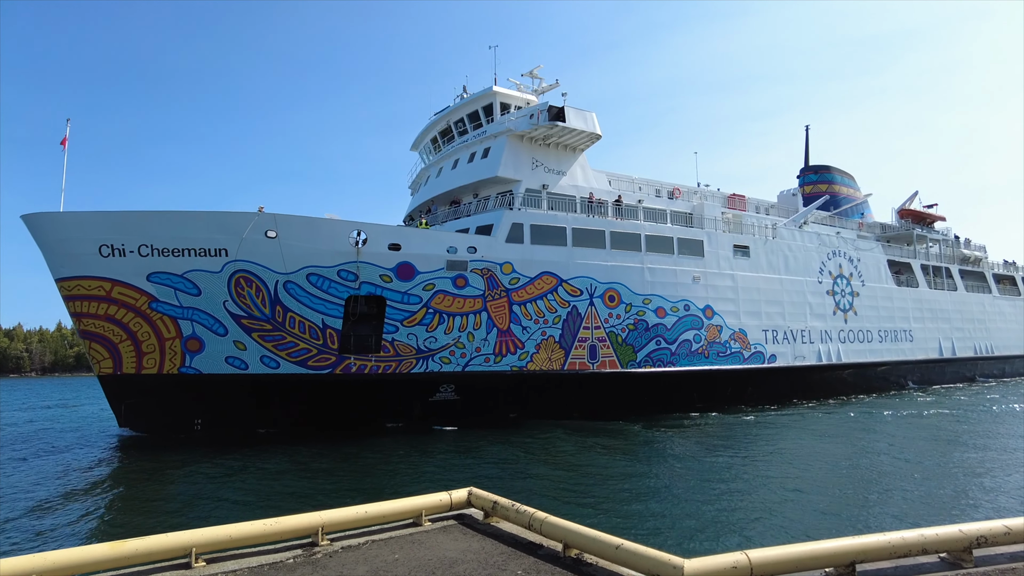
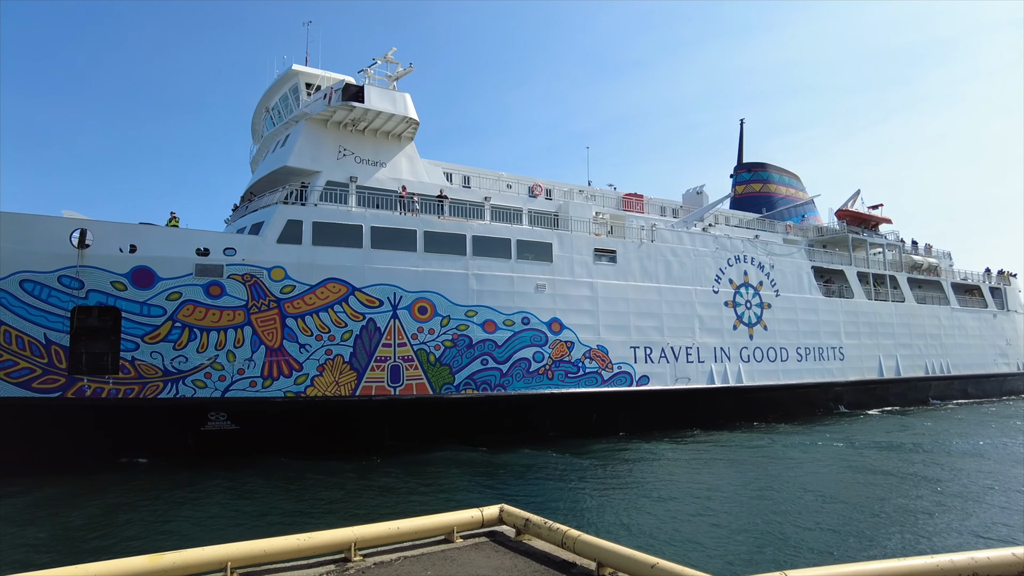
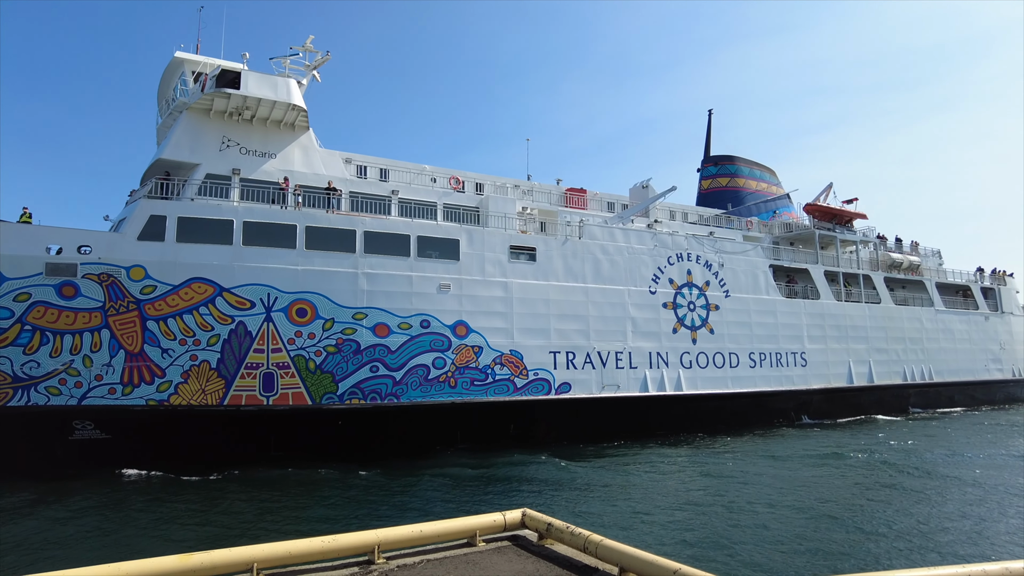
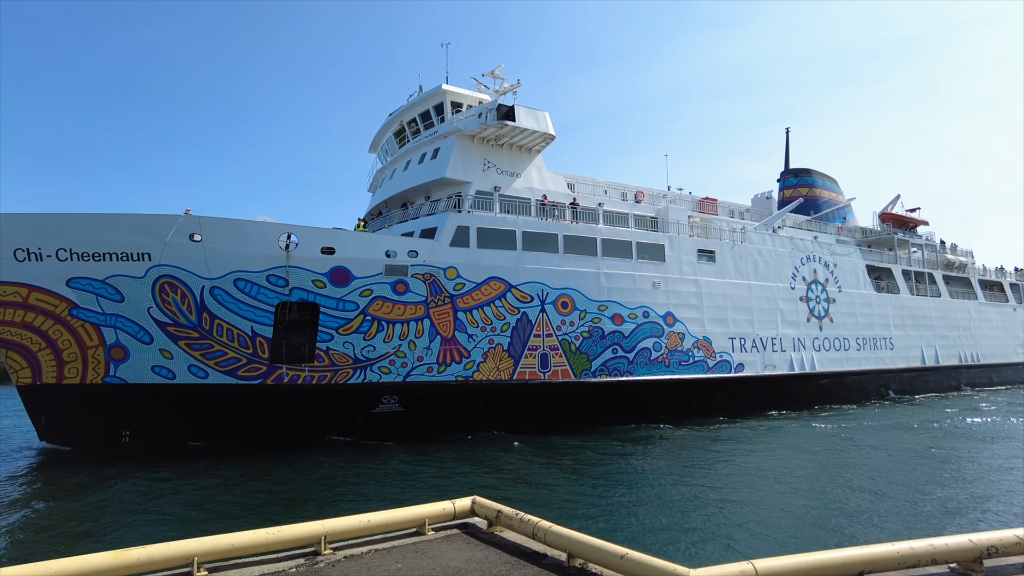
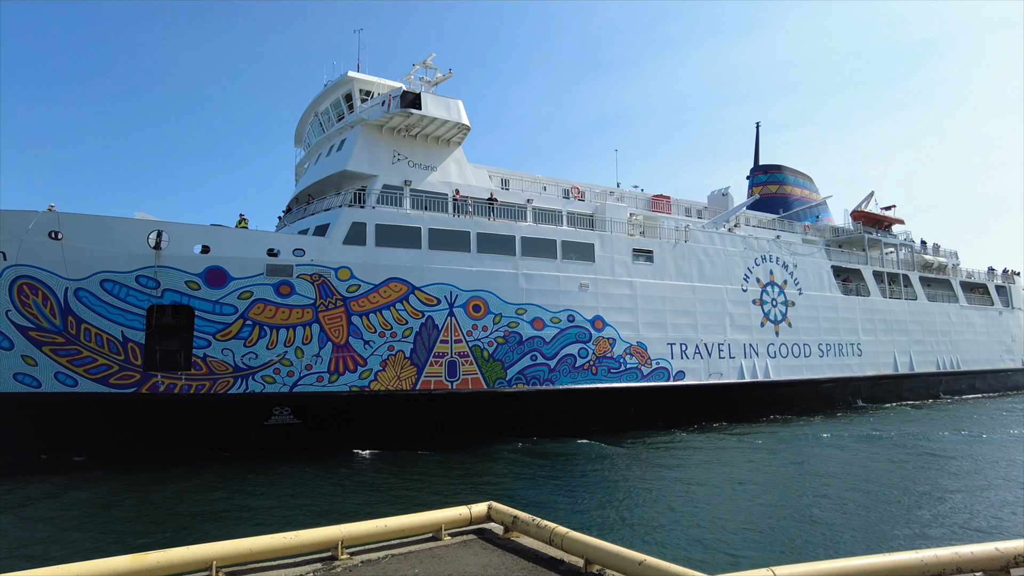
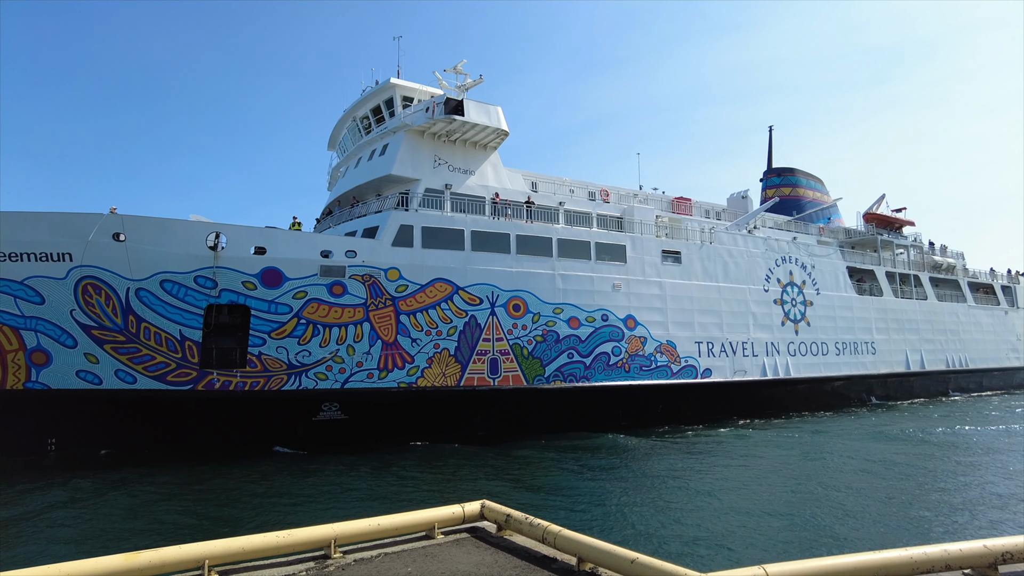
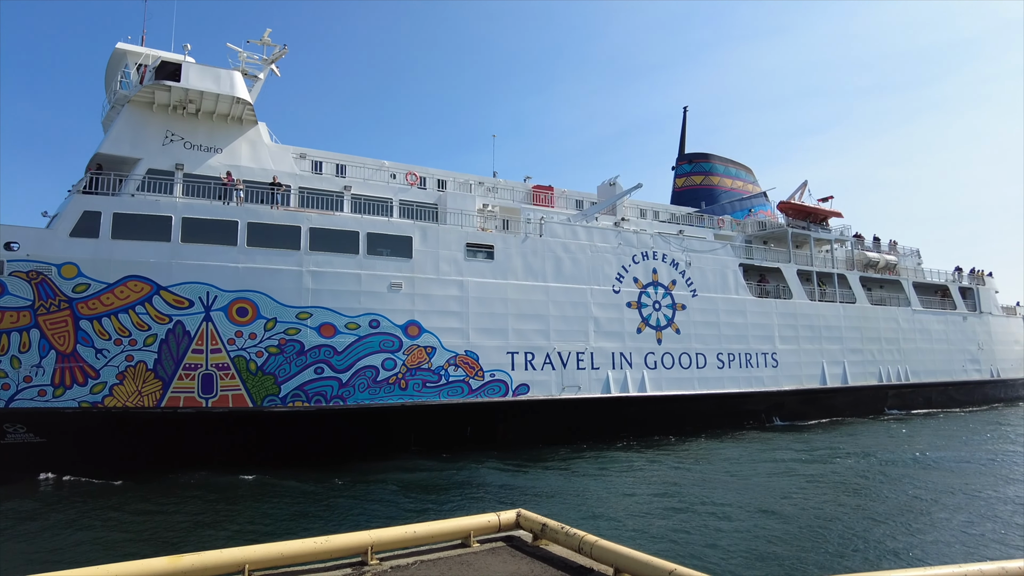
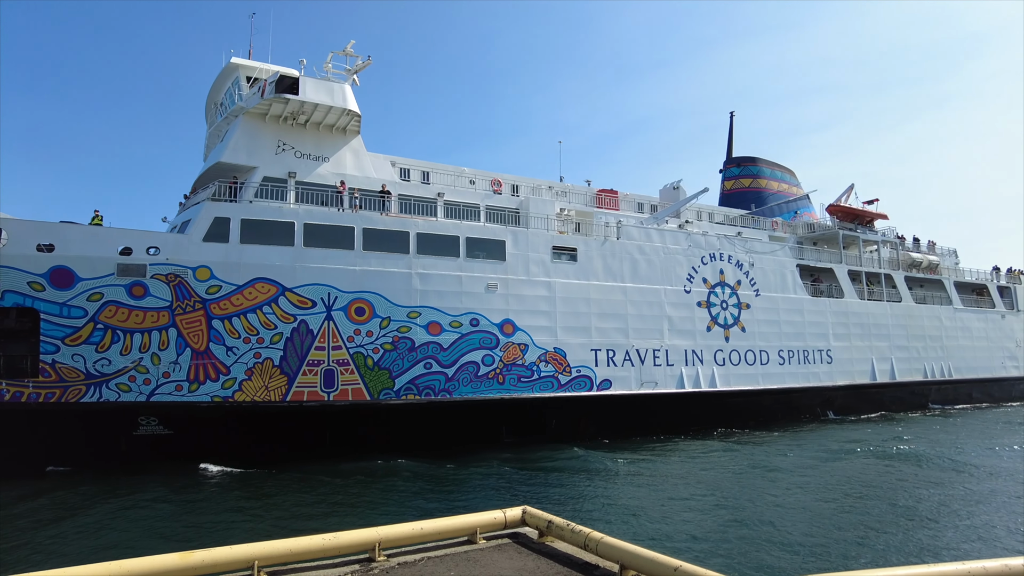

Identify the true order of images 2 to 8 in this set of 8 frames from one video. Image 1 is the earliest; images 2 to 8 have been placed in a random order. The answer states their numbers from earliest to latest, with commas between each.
4, 6, 5, 2, 8, 3, 7
